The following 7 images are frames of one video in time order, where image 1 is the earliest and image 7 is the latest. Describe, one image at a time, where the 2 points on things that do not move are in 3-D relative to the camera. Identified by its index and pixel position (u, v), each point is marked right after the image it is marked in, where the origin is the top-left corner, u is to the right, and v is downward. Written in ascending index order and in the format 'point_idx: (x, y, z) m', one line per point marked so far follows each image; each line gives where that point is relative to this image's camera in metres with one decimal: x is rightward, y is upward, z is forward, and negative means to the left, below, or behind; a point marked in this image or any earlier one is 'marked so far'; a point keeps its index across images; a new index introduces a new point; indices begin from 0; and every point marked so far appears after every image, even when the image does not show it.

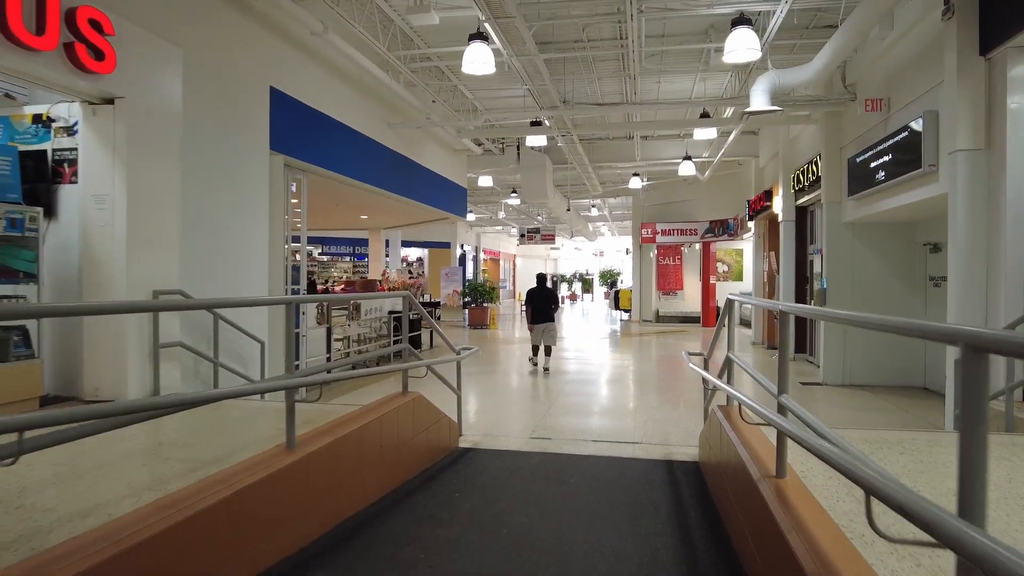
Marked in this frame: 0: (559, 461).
0: (+0.3, -1.1, +4.0) m
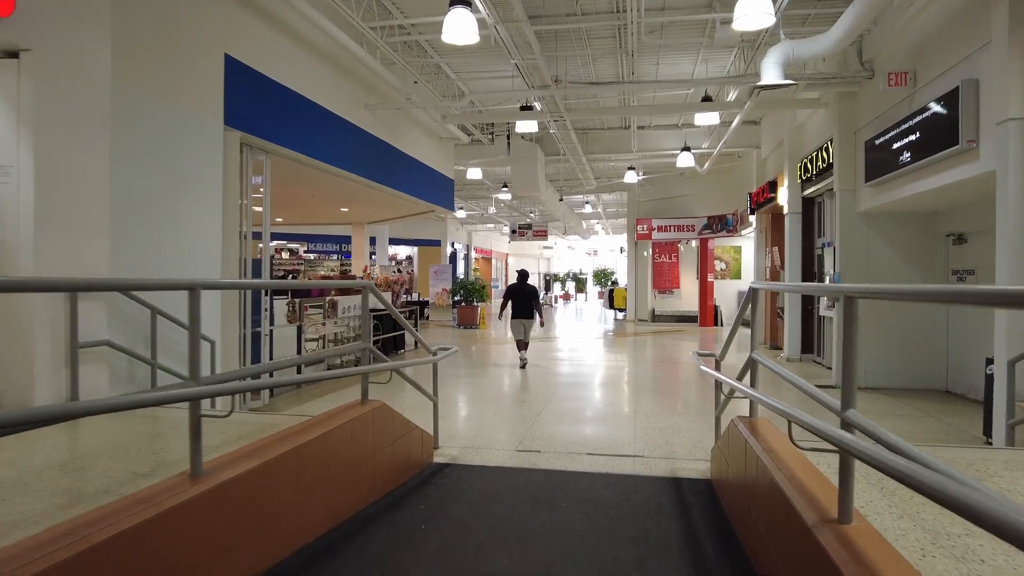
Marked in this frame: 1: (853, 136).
0: (+0.2, -1.0, +3.4) m
1: (+3.3, +1.5, +6.3) m
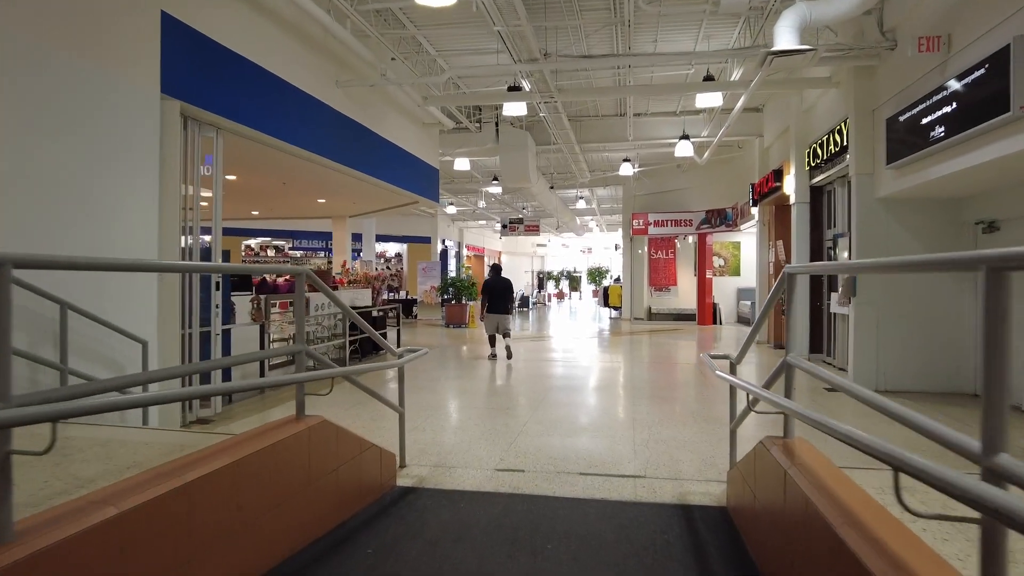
0: (+0.1, -1.0, +2.8) m
1: (+3.2, +1.5, +5.8) m
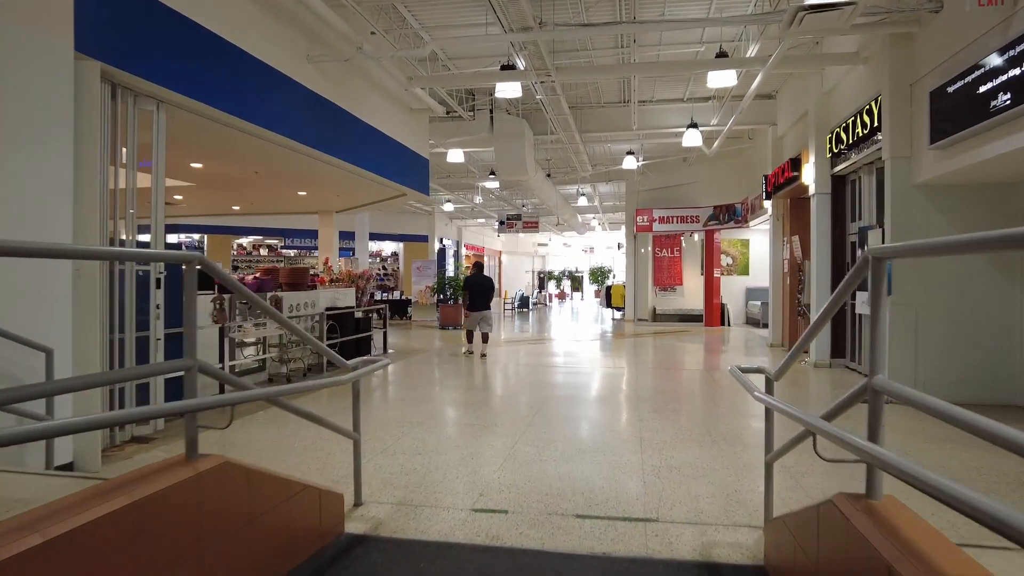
0: (0.0, -0.9, +2.2) m
1: (+3.1, +1.5, +5.1) m
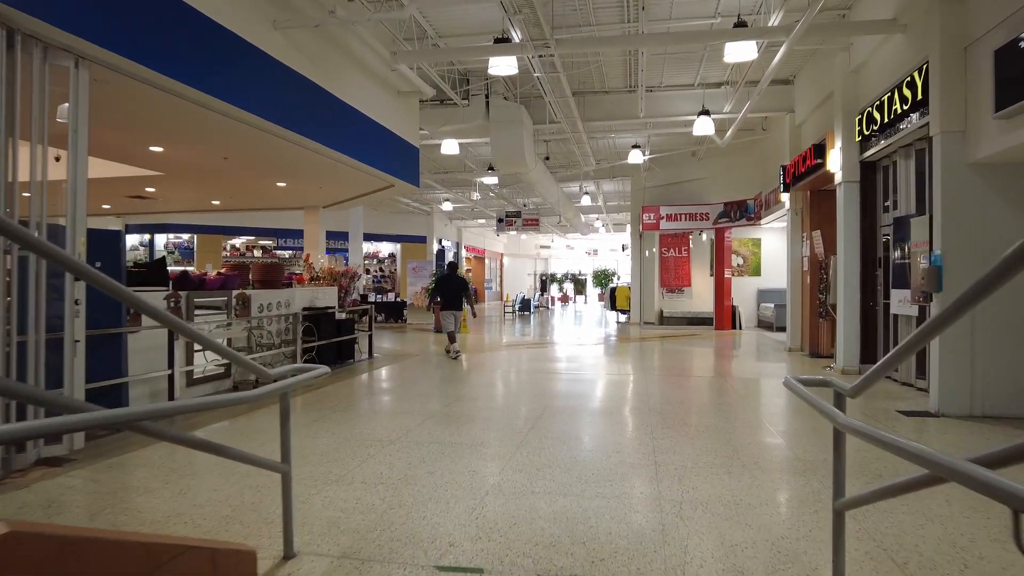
0: (-0.1, -0.9, +1.5) m
1: (+3.0, +1.6, +4.4) m
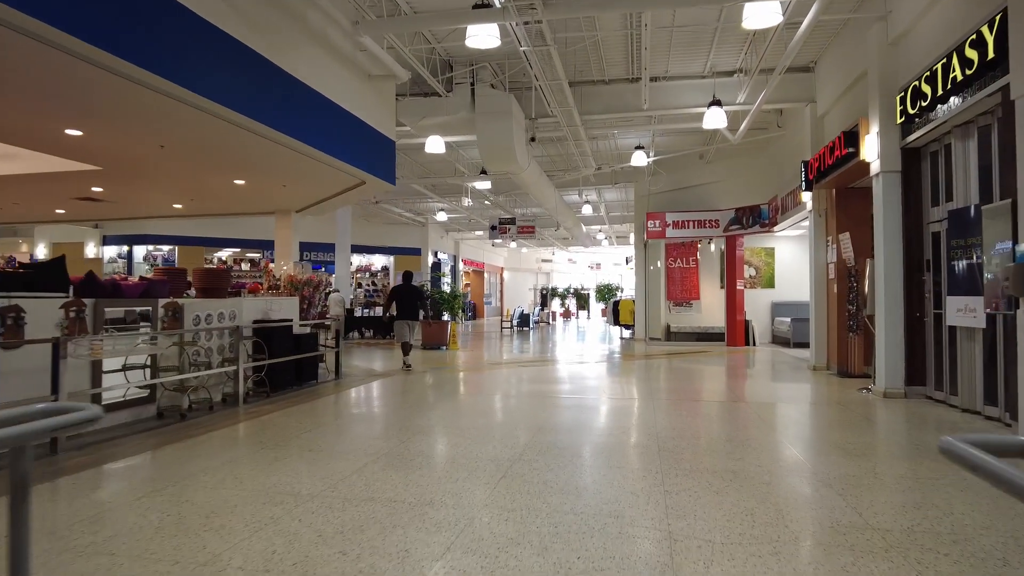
0: (-0.3, -0.8, +0.6) m
1: (+2.9, +1.6, +3.5) m
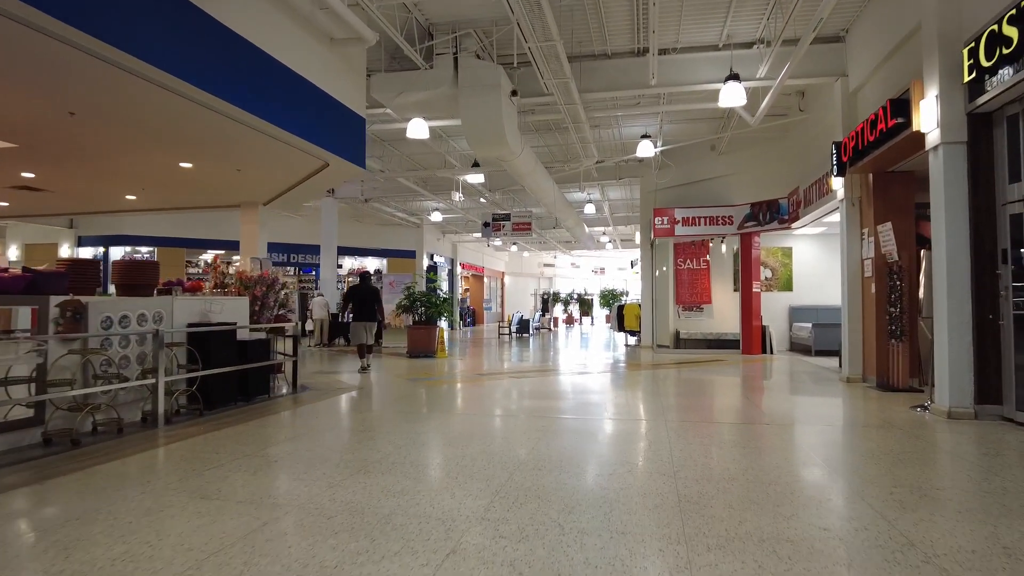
0: (-0.4, -0.8, -0.4) m
1: (+2.7, +1.6, +2.5) m
